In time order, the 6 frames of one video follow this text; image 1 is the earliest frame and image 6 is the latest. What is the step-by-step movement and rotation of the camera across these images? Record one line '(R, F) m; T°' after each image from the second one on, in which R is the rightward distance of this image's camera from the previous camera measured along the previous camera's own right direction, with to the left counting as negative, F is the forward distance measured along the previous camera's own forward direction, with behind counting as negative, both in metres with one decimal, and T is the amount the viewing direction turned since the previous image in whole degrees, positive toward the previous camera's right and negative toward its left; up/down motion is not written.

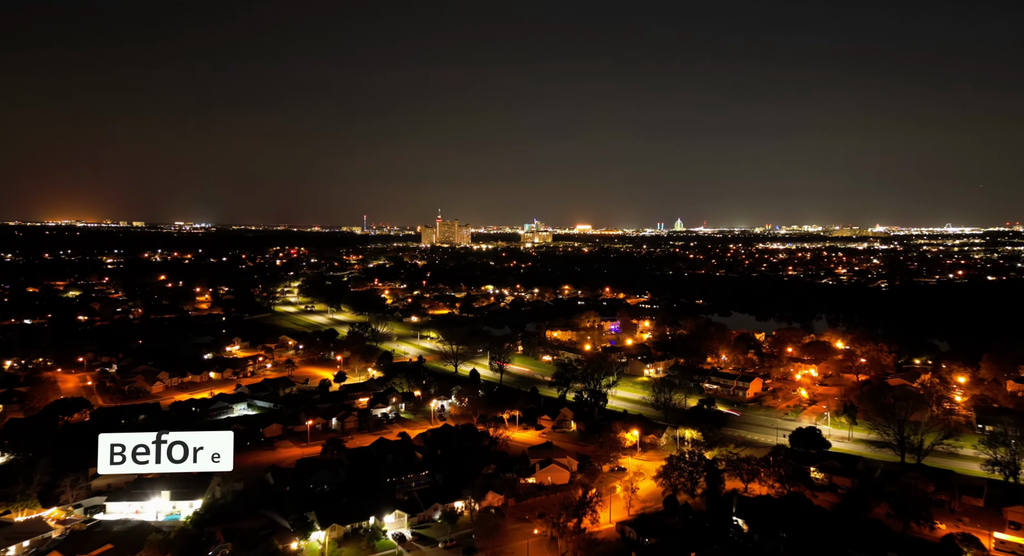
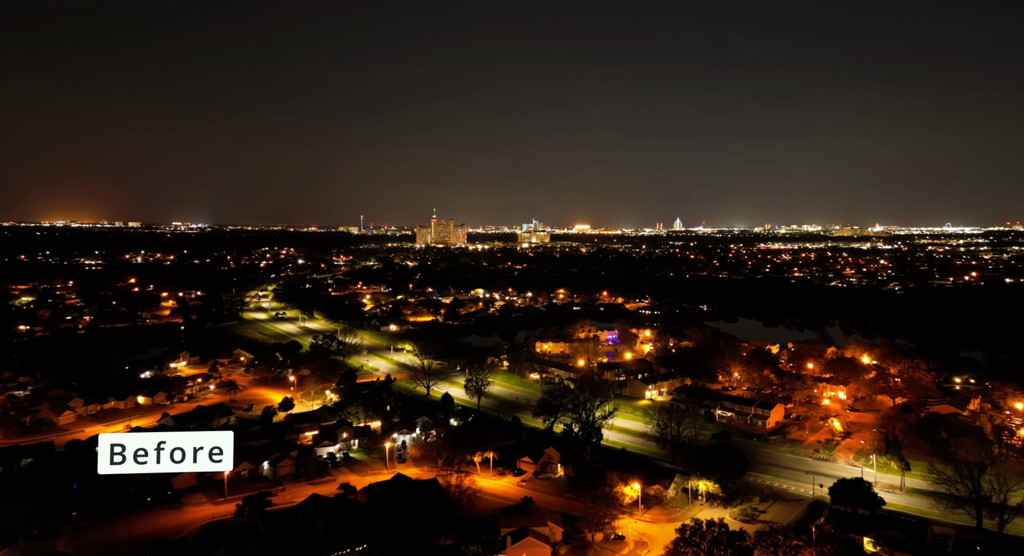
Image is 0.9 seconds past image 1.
(+0.4, +2.8) m; 0°
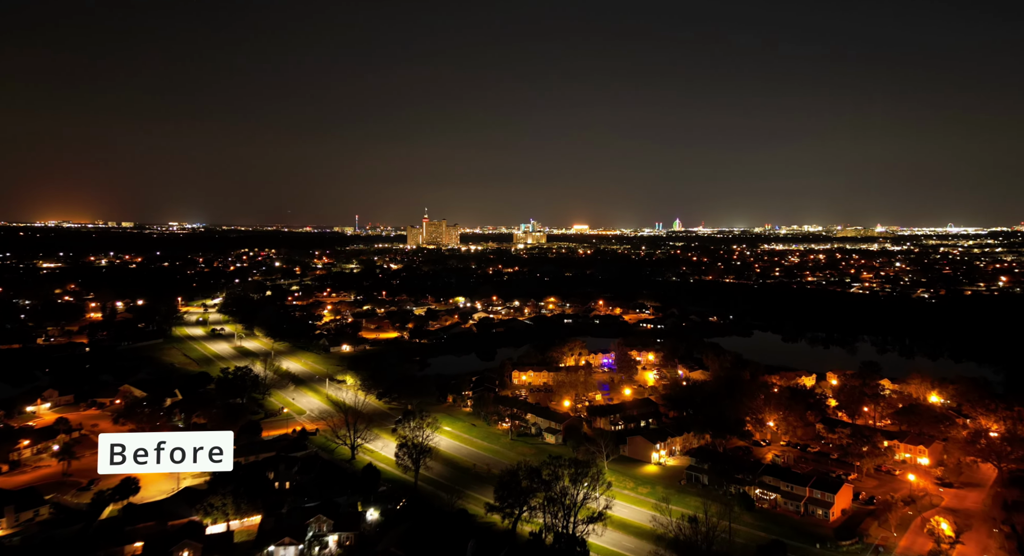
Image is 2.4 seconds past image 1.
(+0.8, +4.8) m; 0°
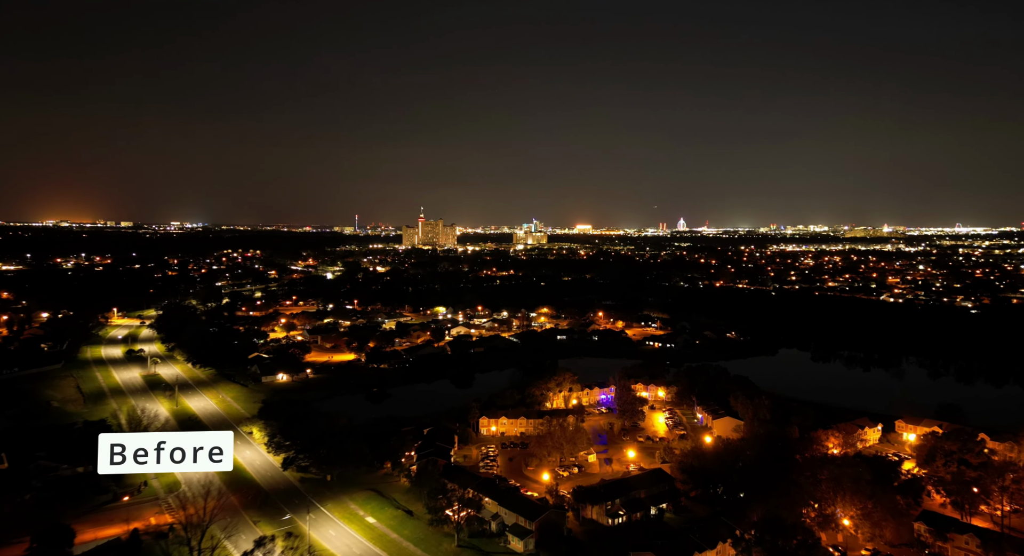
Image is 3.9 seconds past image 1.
(+0.7, +4.7) m; 0°
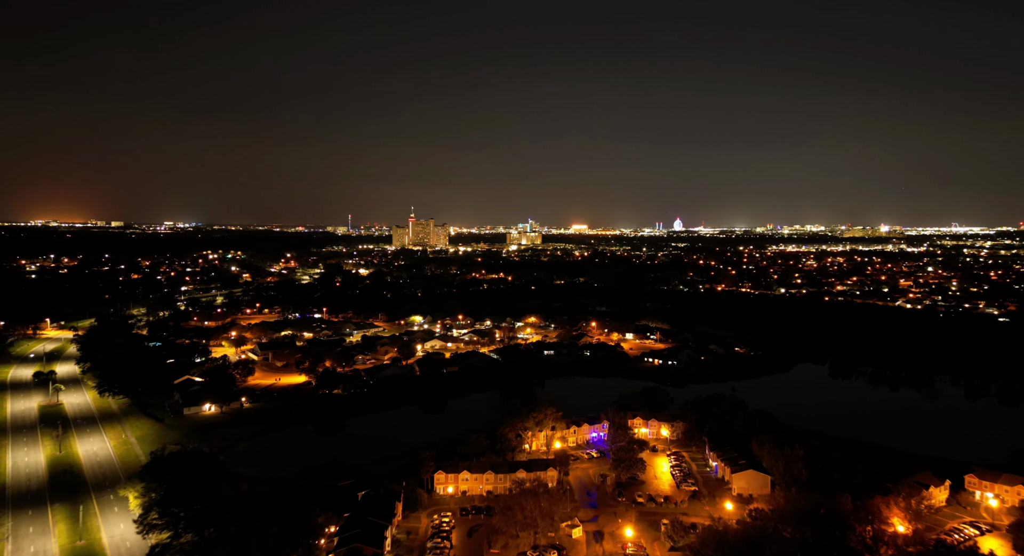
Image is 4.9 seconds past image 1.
(+0.5, +3.2) m; 0°
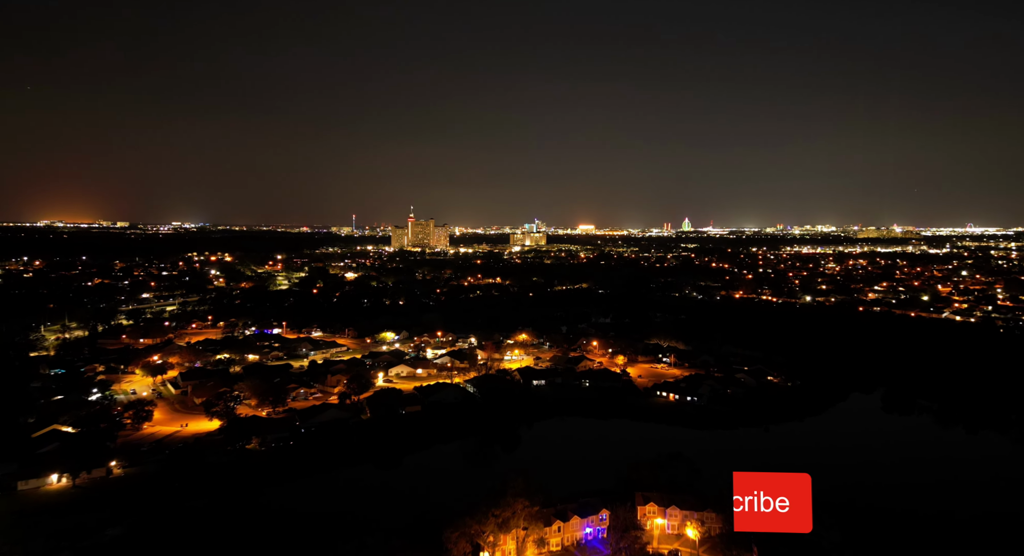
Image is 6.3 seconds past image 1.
(+0.7, +4.5) m; -1°
